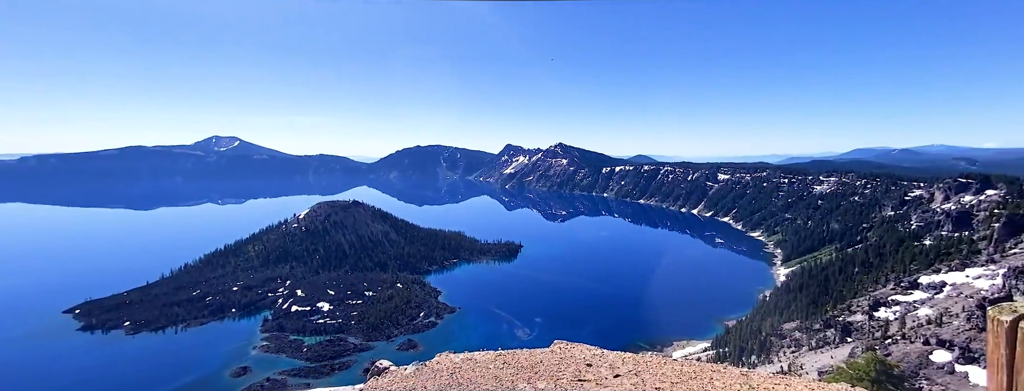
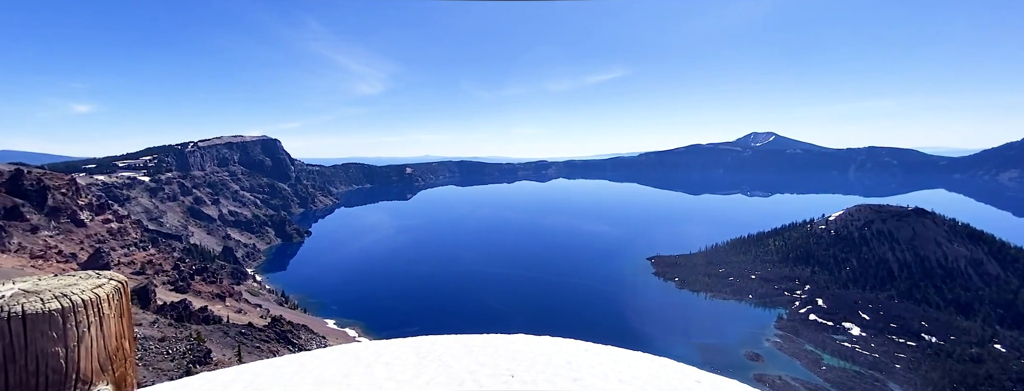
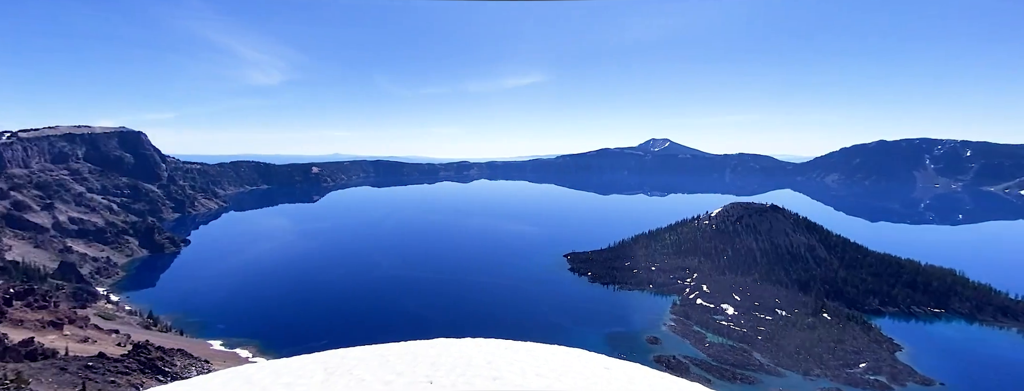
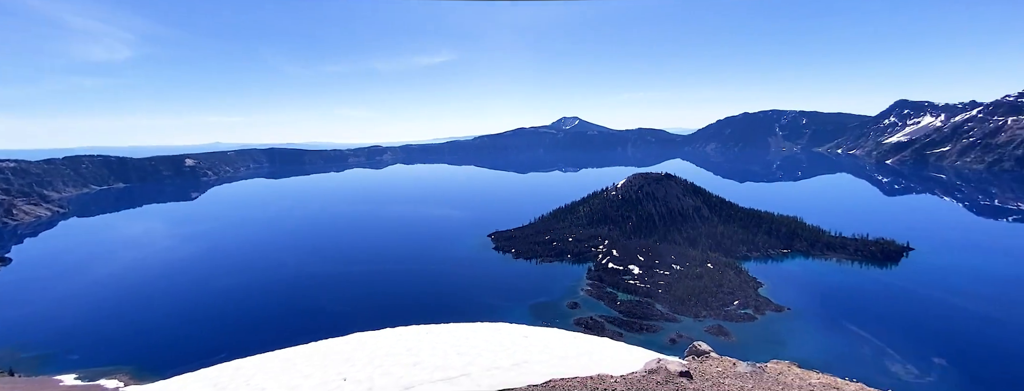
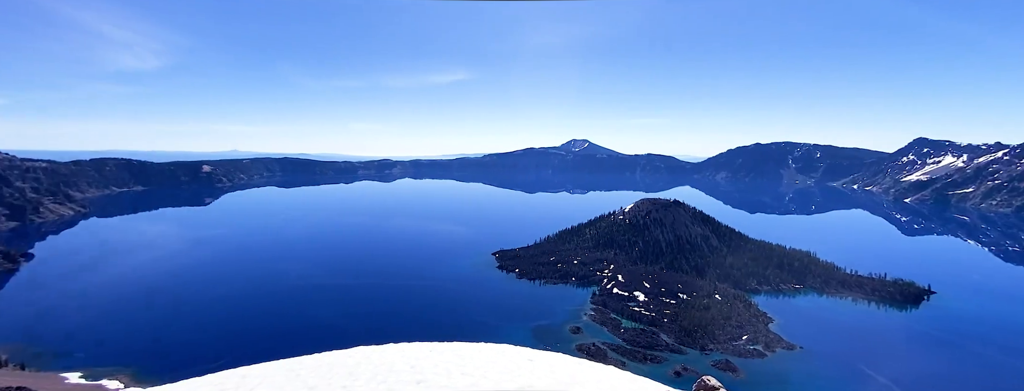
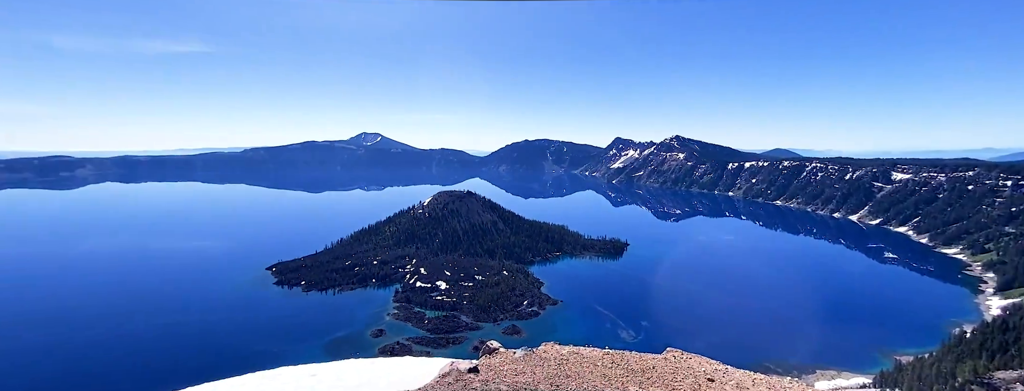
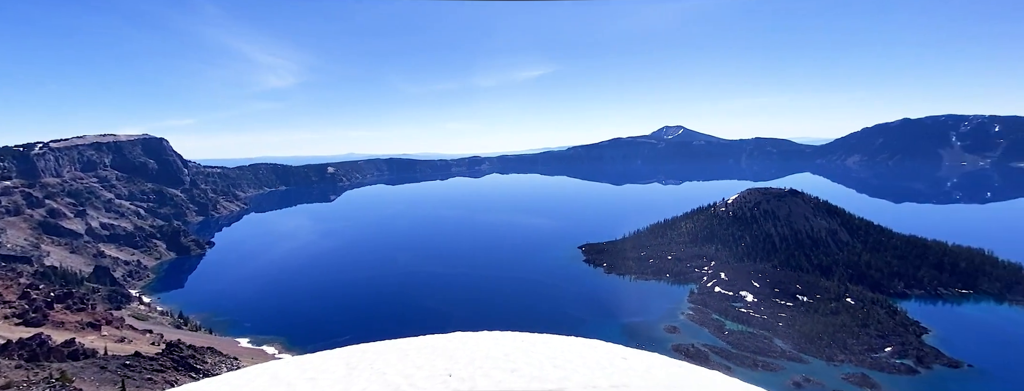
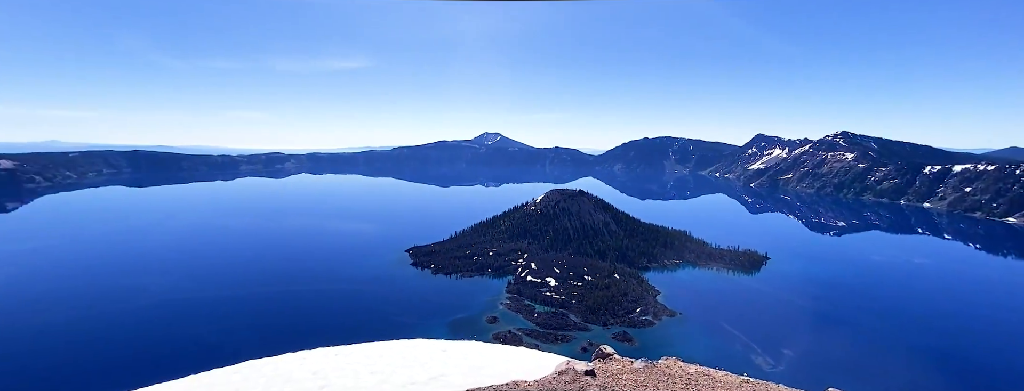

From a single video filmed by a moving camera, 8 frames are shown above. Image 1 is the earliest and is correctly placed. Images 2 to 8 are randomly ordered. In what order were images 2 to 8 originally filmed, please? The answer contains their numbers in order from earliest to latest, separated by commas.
6, 8, 5, 3, 2, 7, 4
